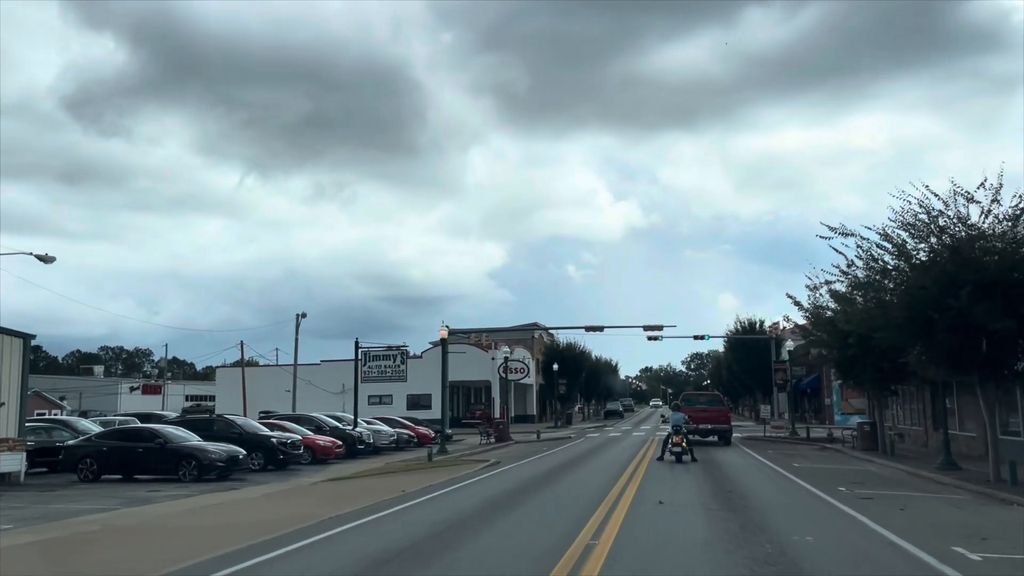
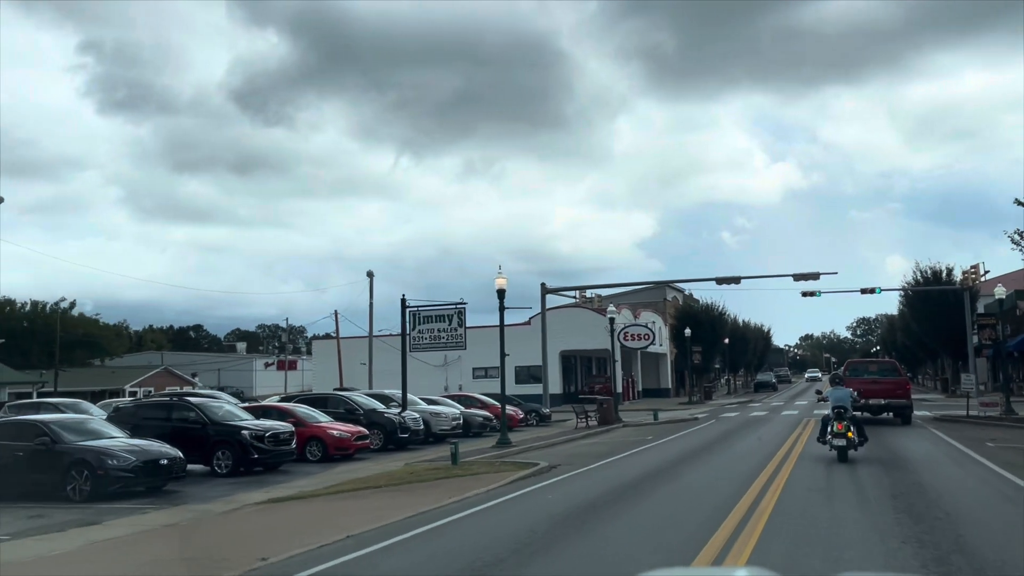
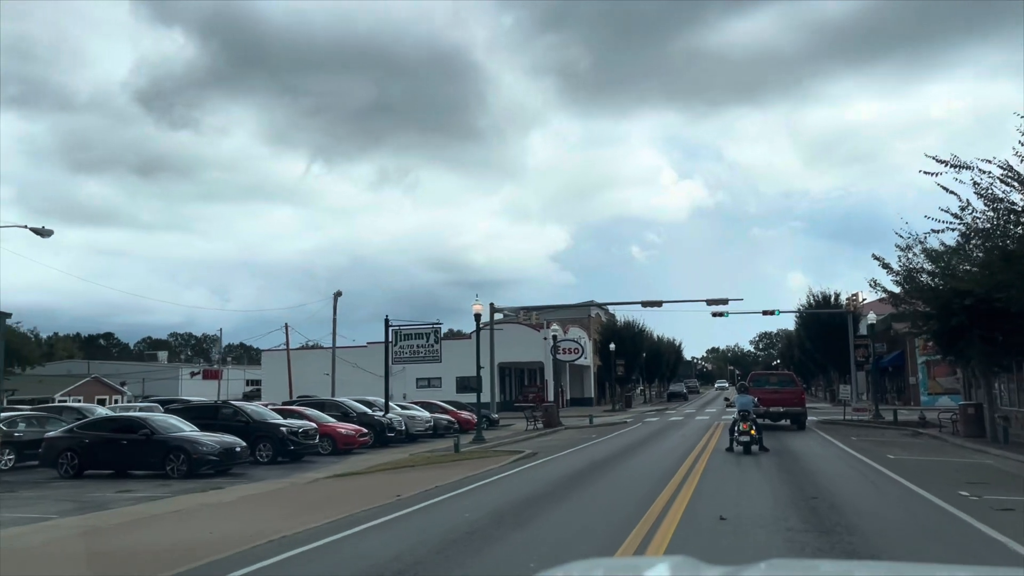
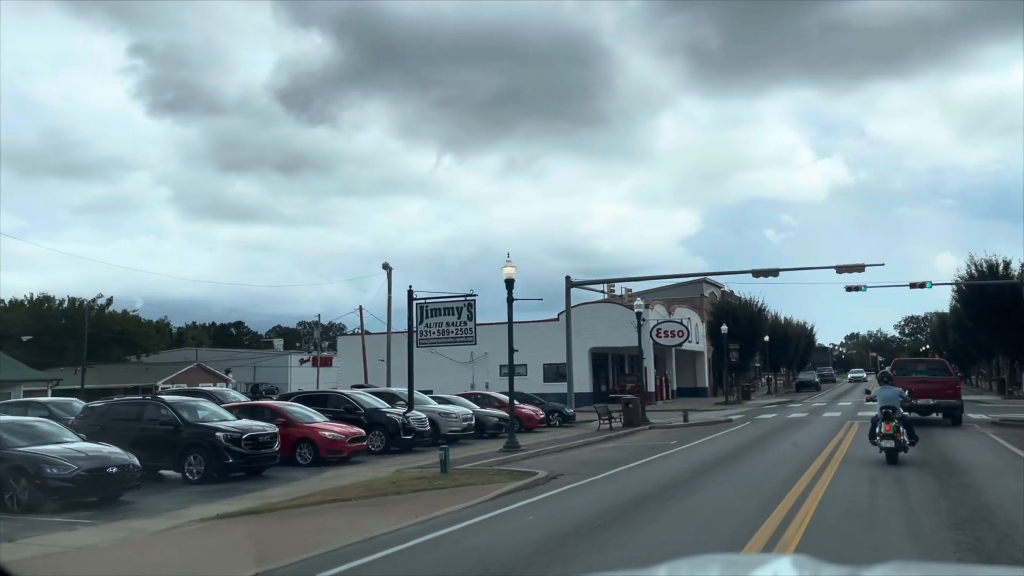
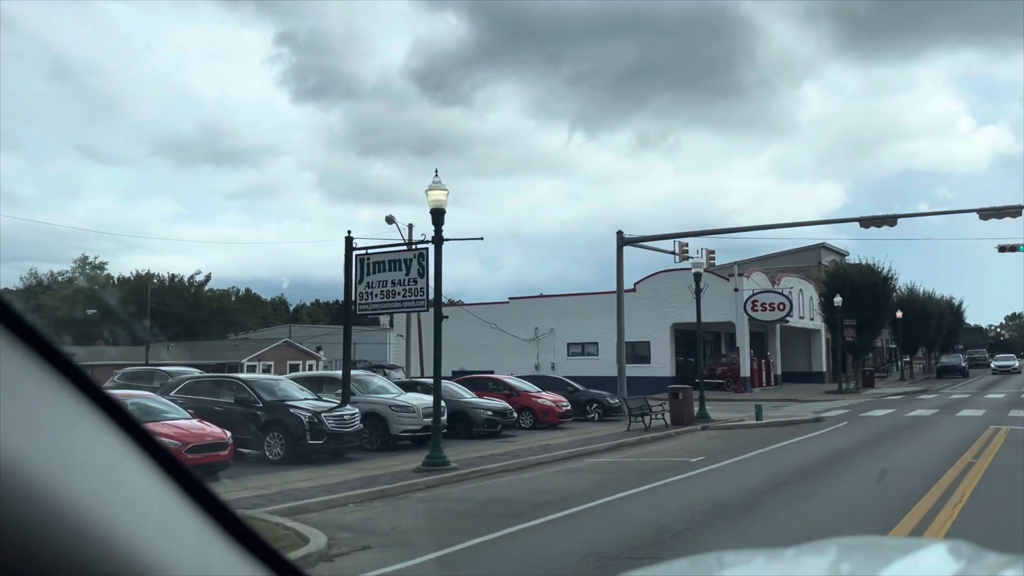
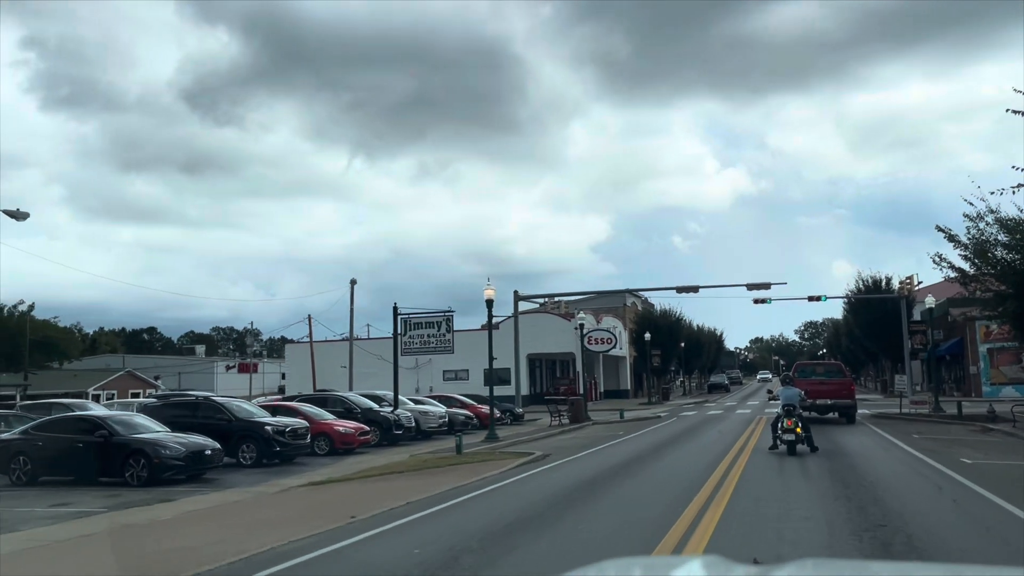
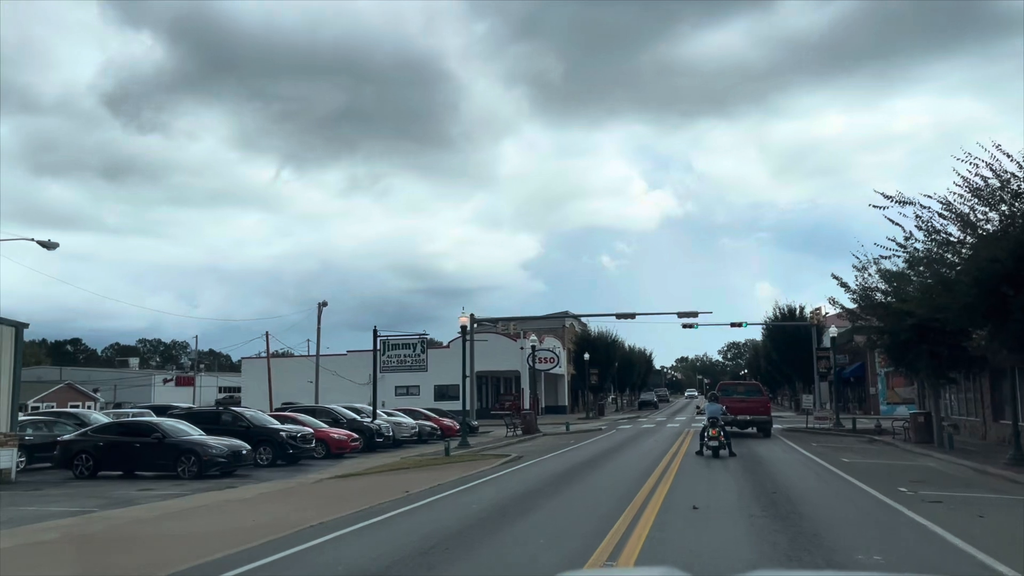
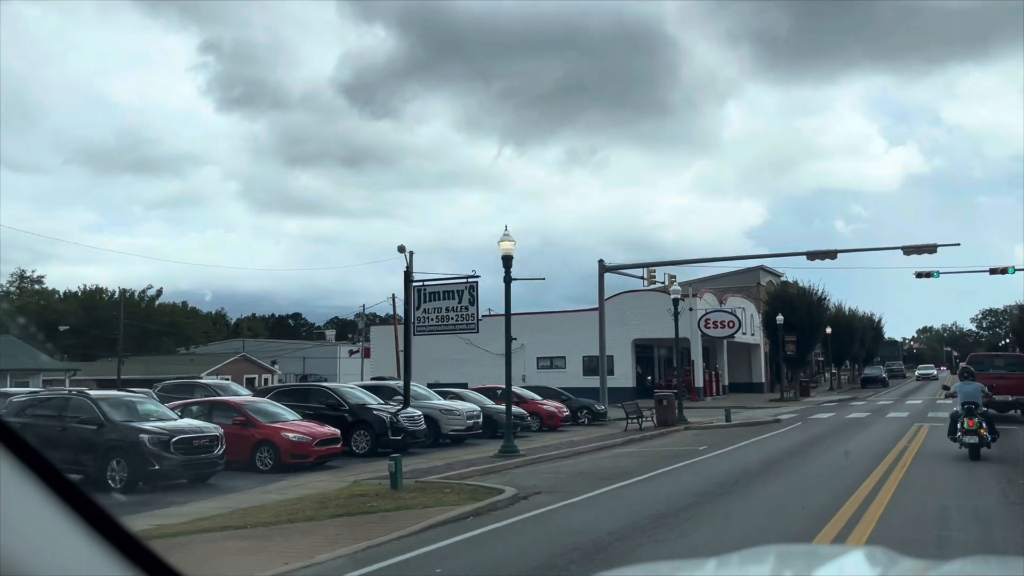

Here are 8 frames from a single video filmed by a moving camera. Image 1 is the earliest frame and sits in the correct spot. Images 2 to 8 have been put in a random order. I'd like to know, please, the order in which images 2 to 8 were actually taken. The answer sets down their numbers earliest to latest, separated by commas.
7, 3, 6, 2, 4, 8, 5
